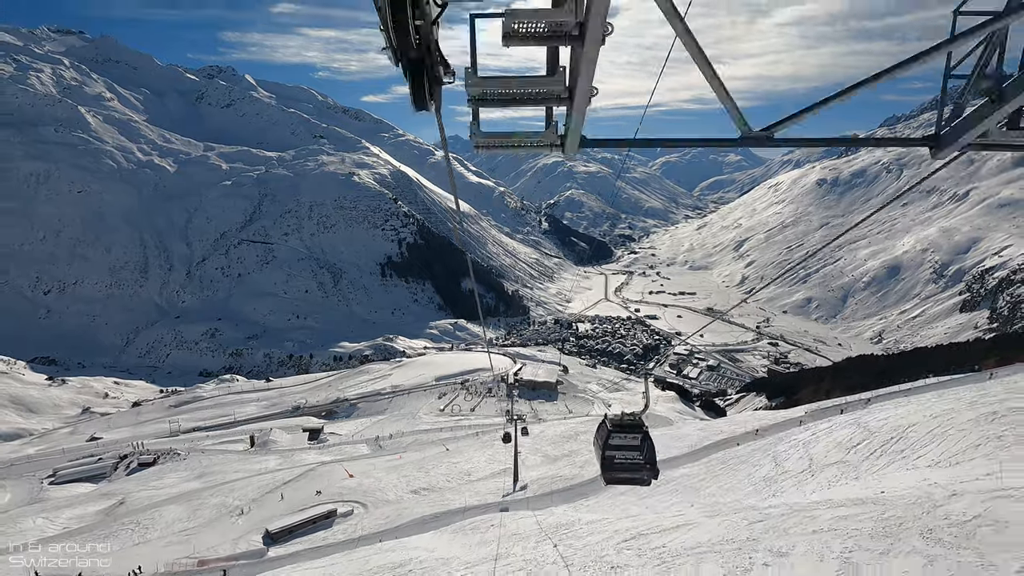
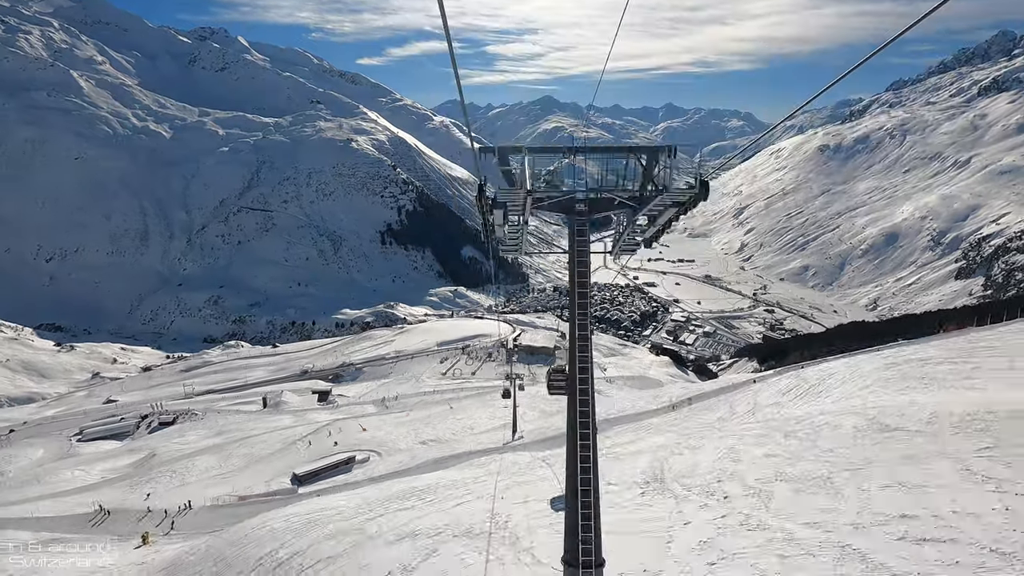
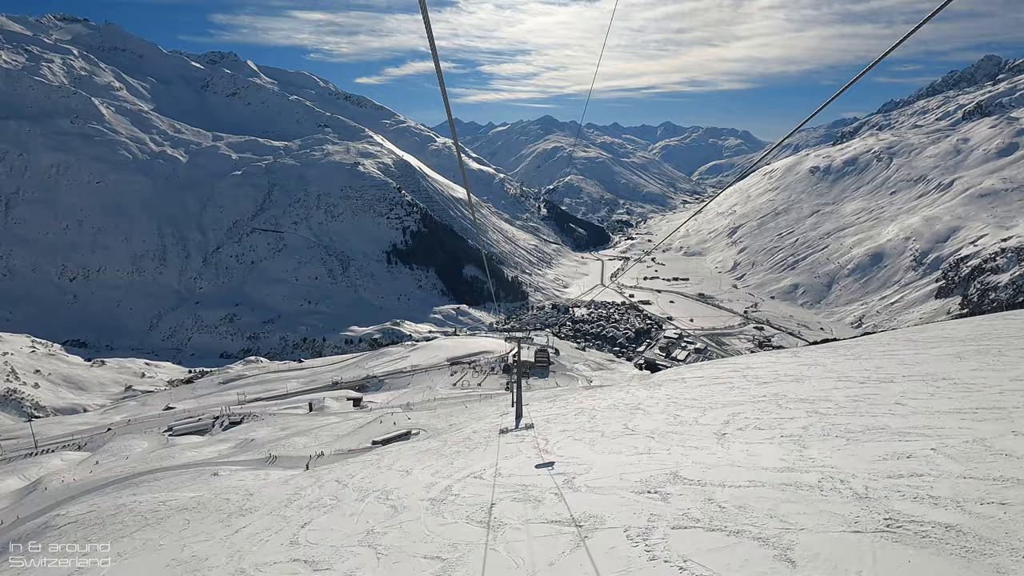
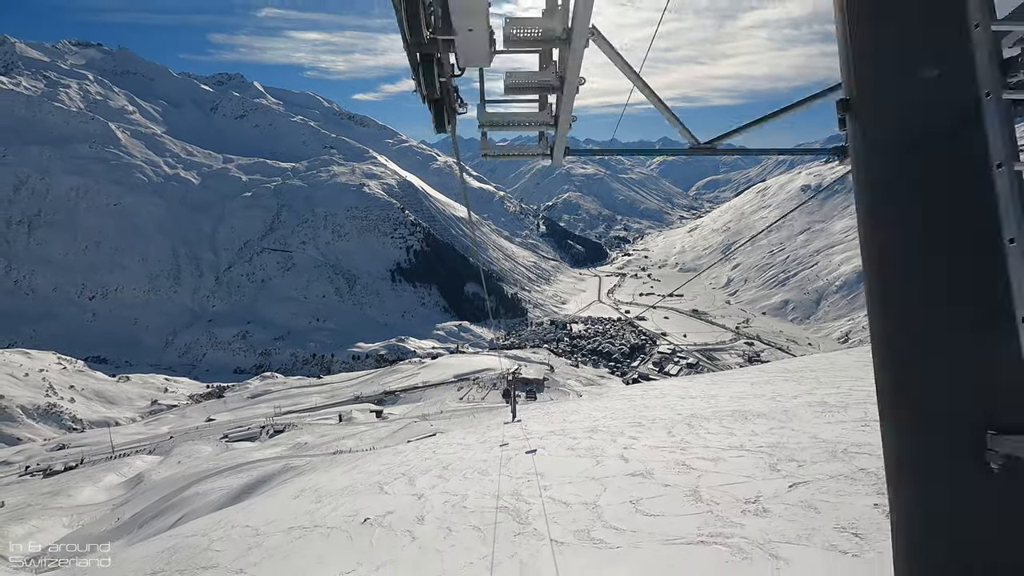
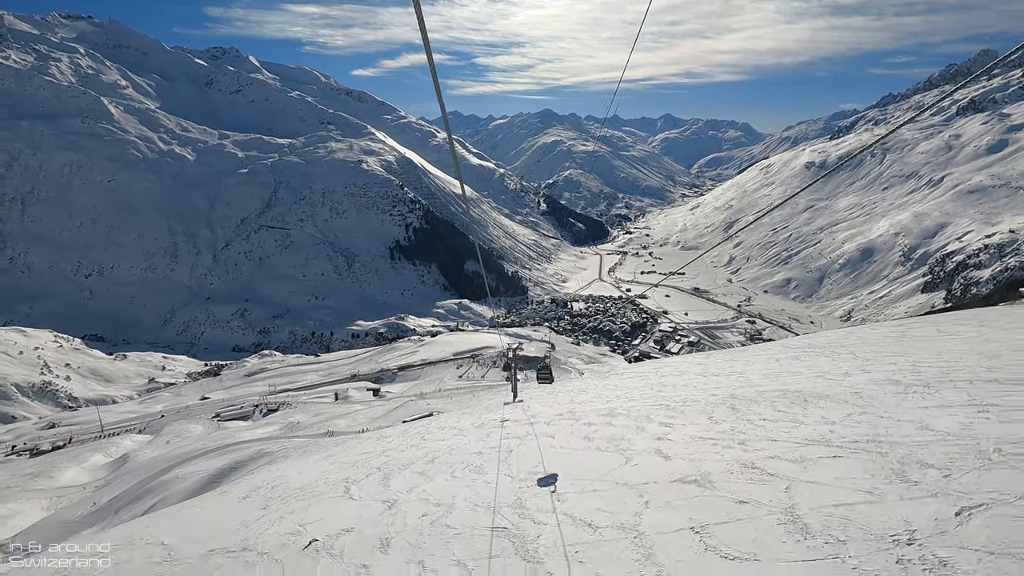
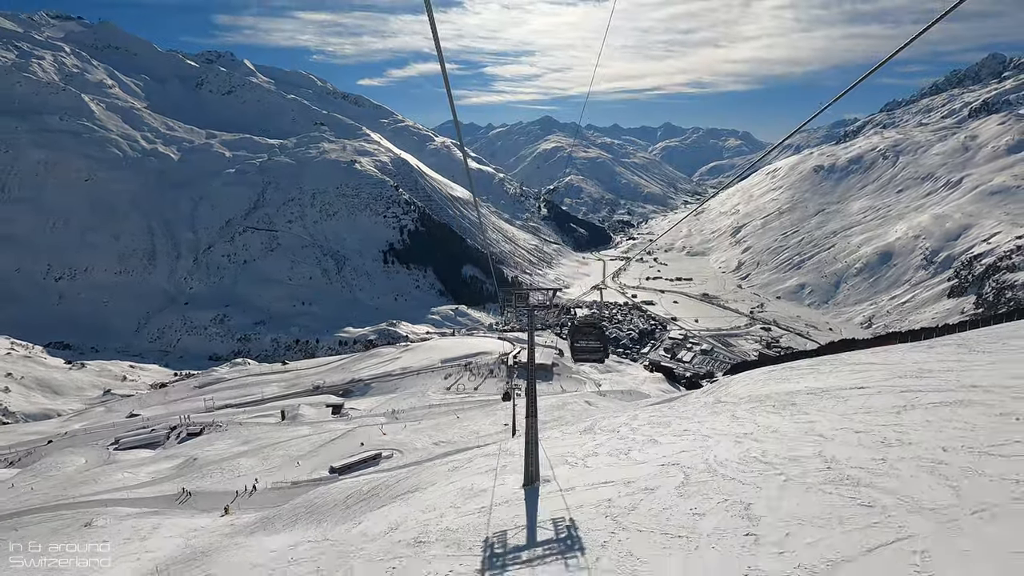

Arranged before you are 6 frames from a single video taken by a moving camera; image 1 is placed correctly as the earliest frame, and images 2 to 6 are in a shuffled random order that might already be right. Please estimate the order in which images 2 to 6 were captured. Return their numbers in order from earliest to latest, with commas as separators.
2, 6, 3, 5, 4
